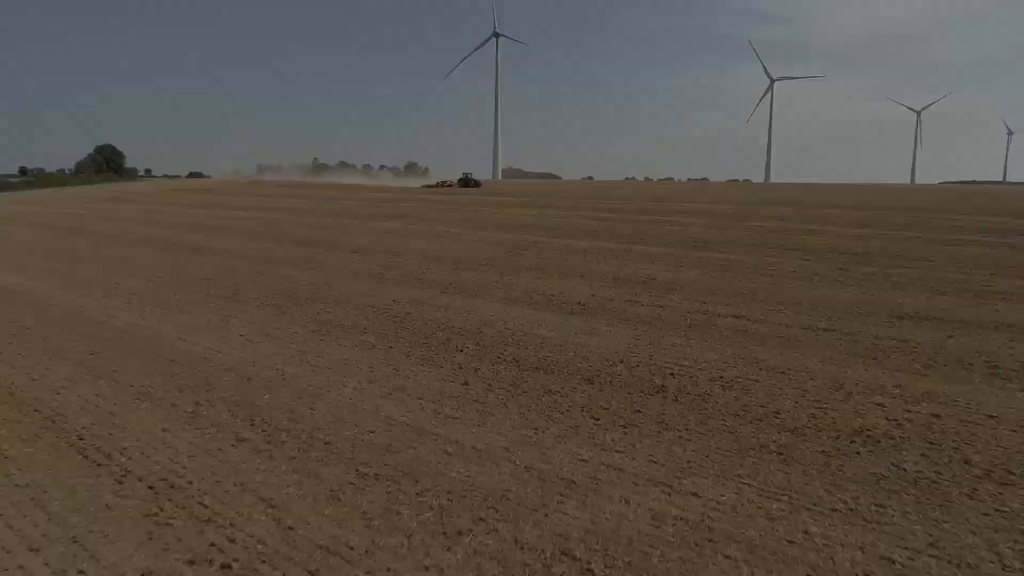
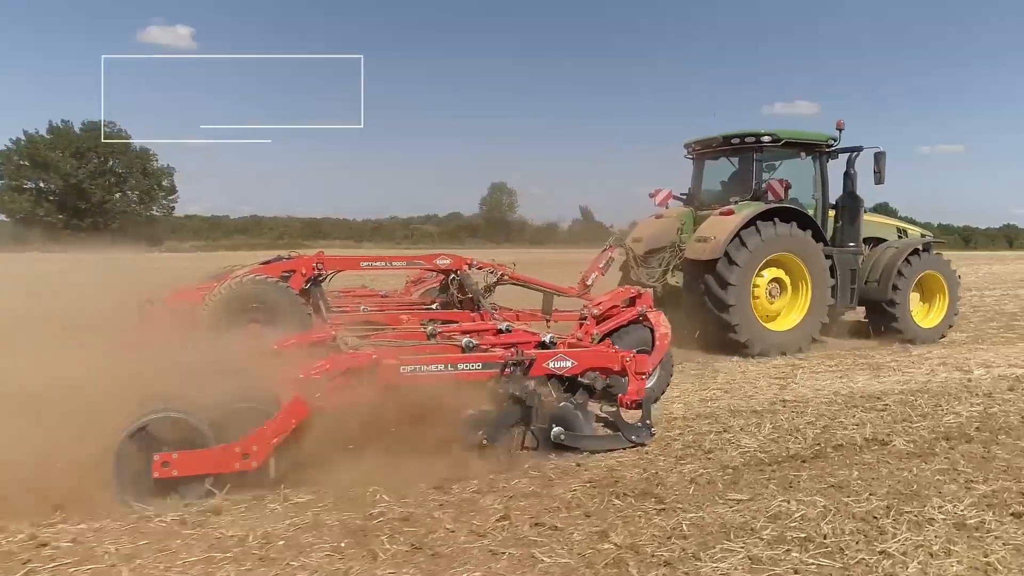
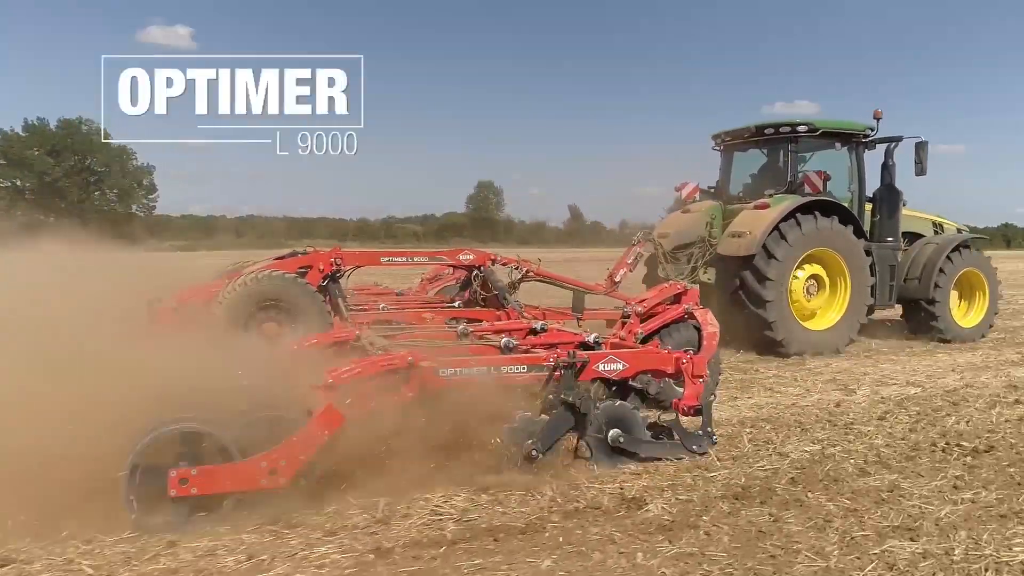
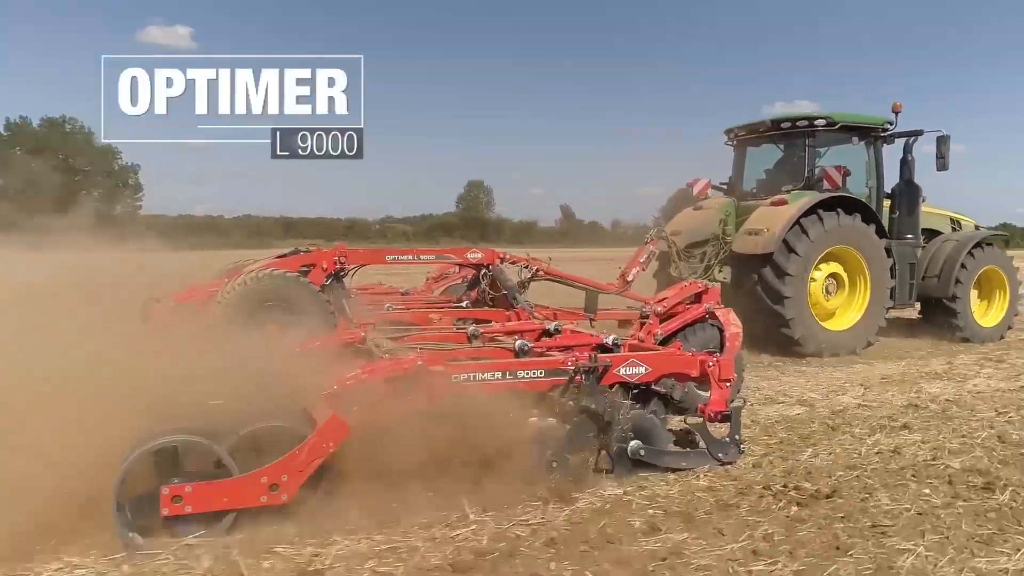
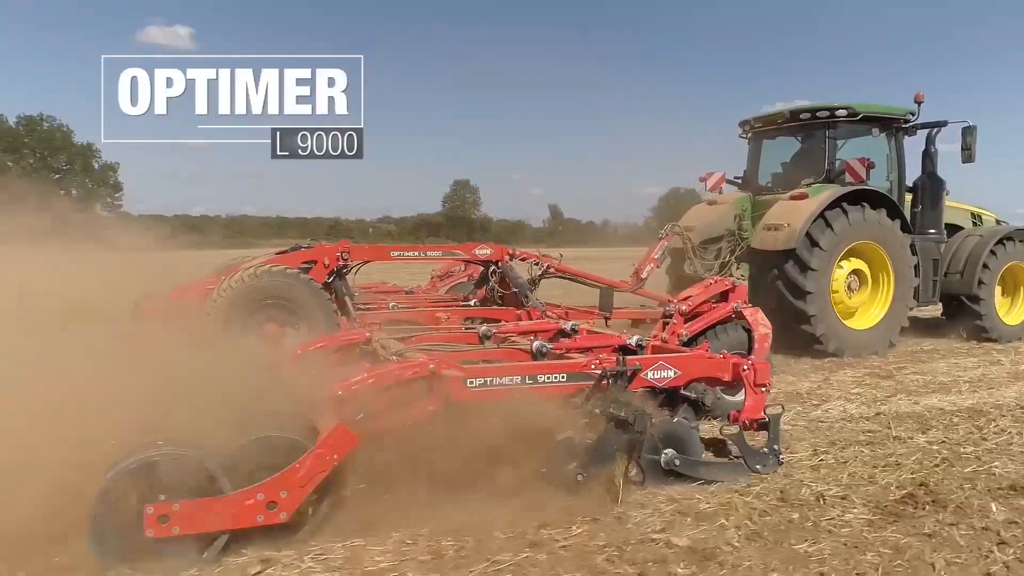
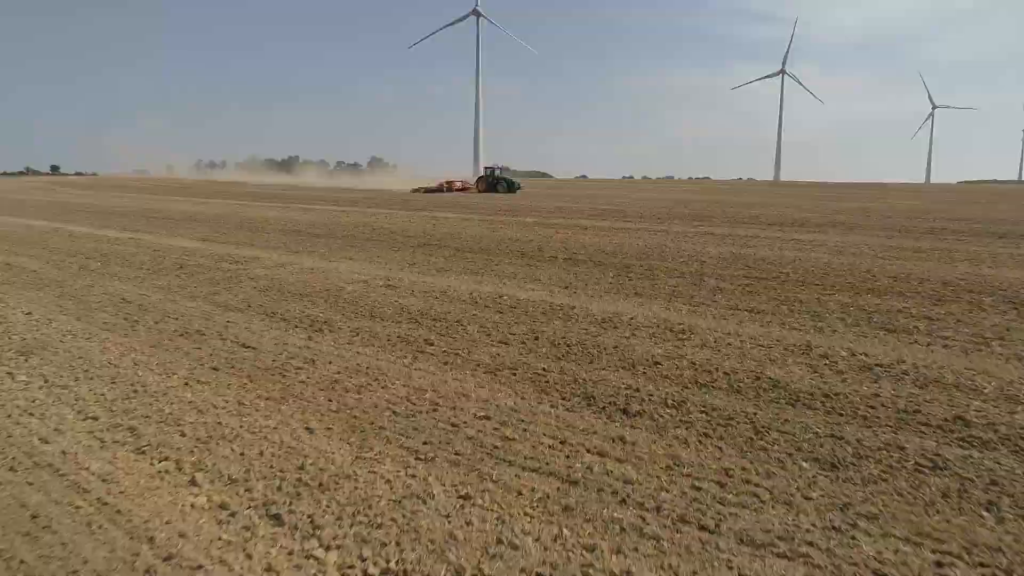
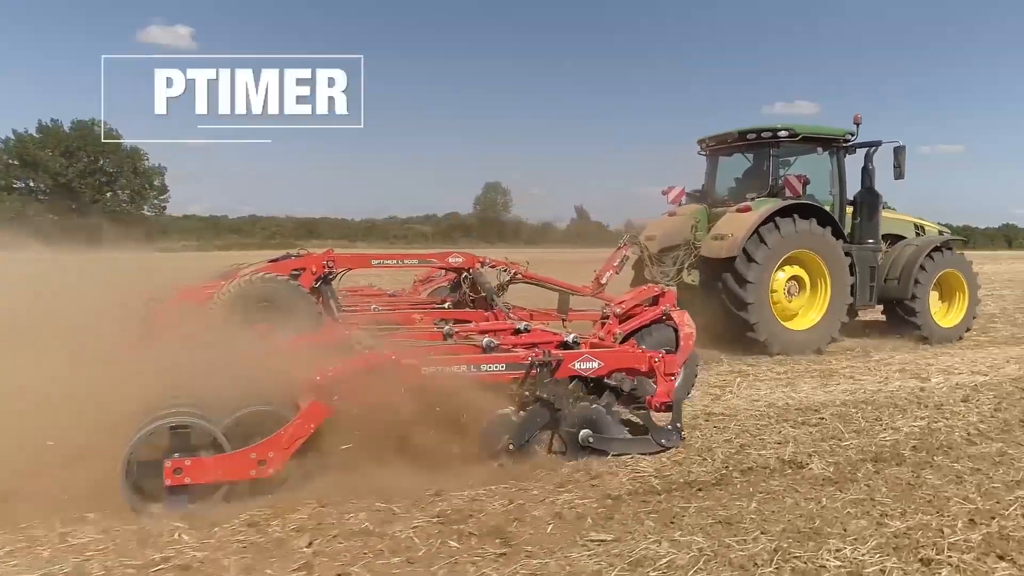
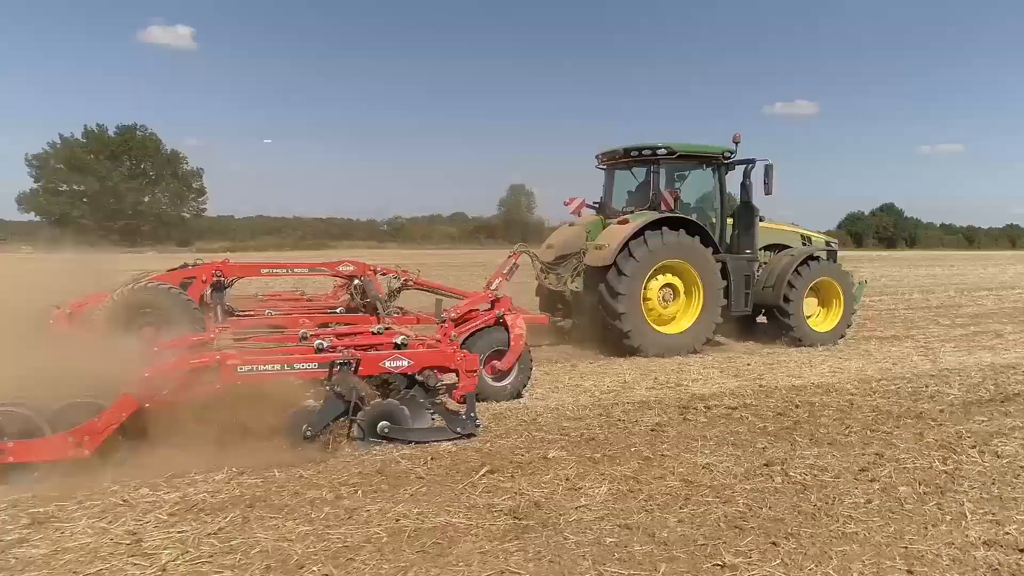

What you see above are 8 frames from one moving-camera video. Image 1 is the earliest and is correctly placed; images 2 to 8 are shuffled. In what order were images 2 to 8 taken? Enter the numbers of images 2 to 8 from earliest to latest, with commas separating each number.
6, 8, 2, 7, 3, 4, 5
